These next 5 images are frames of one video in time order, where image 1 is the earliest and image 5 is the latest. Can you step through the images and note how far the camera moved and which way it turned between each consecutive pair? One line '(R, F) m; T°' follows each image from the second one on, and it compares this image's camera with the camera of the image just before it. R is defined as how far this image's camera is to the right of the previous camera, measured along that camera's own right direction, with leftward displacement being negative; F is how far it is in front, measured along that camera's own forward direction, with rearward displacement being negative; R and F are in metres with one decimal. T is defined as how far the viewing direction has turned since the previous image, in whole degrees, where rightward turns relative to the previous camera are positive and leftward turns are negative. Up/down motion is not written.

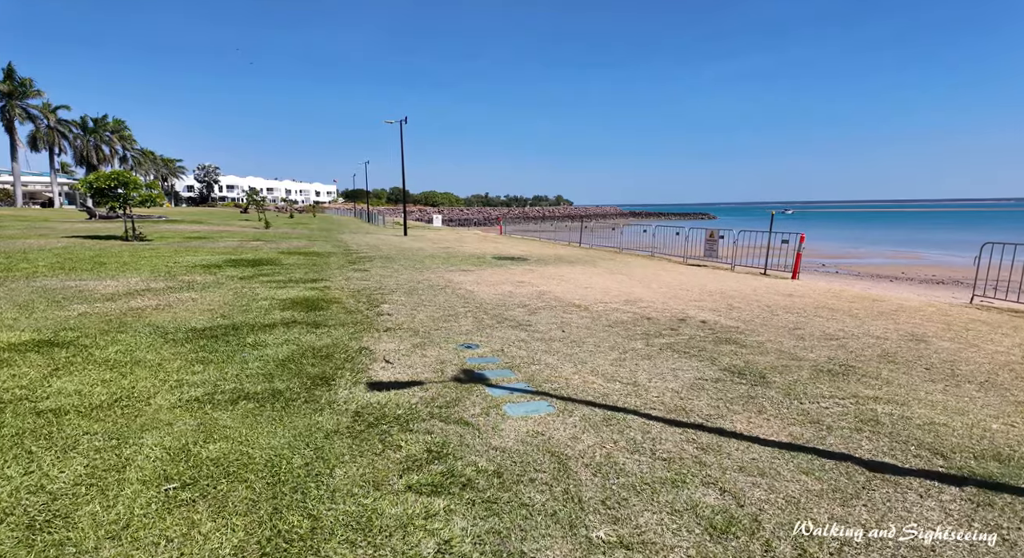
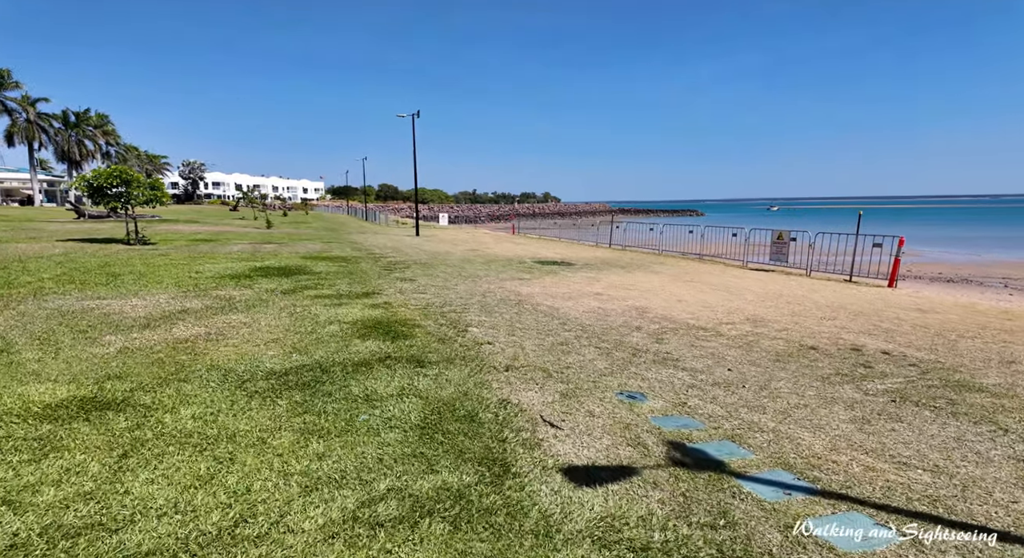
(-1.5, +1.2) m; +1°
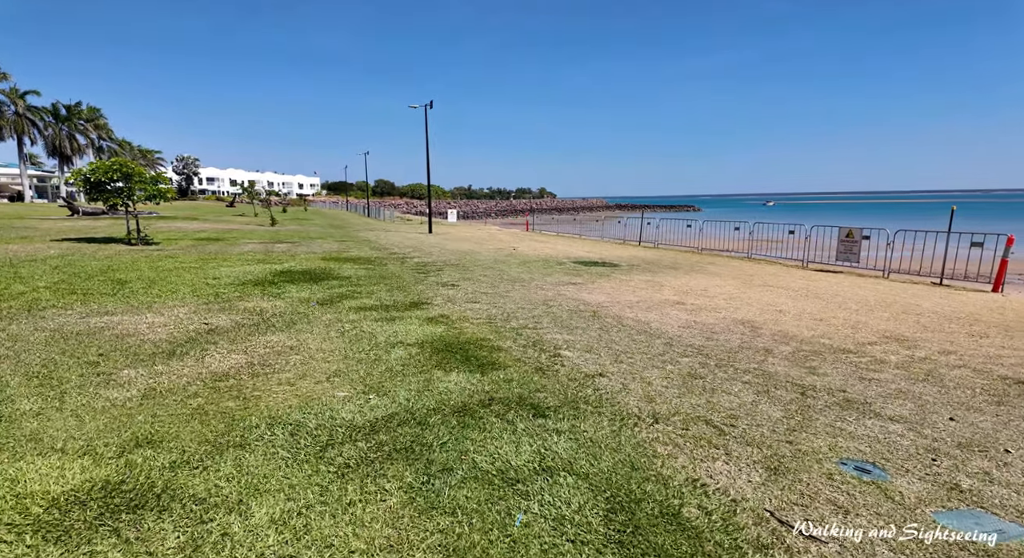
(-1.1, +1.2) m; 0°
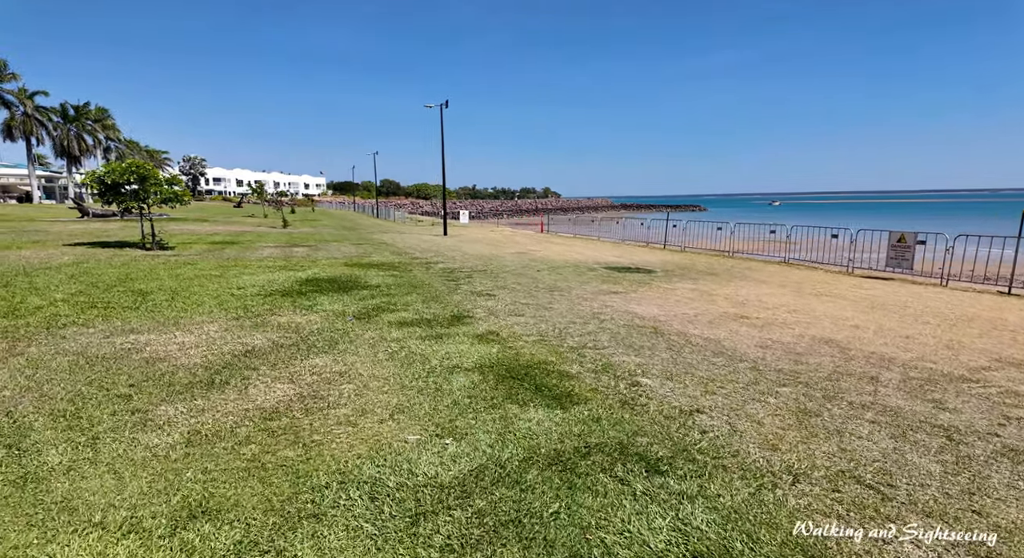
(-0.6, +0.6) m; -1°
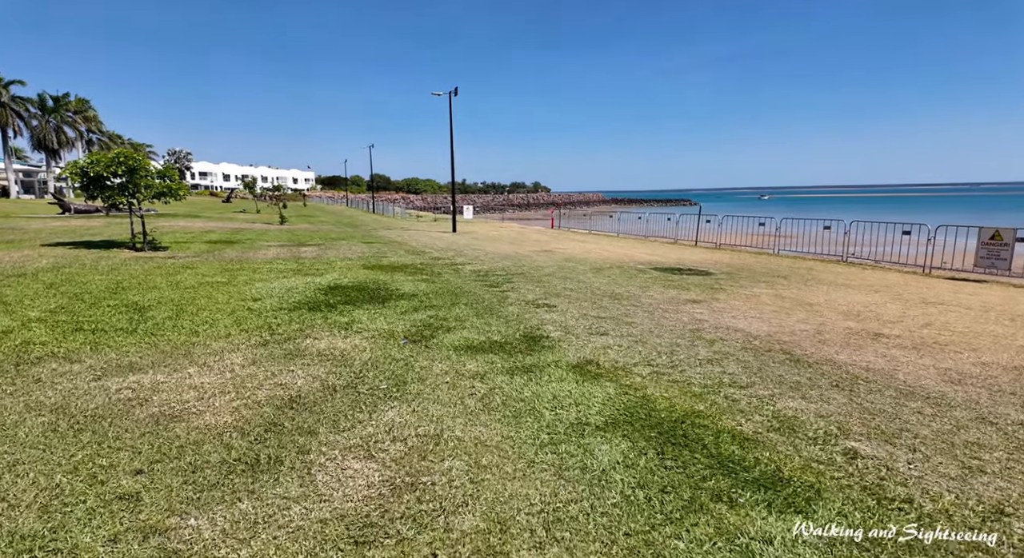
(-1.2, +1.4) m; +1°
